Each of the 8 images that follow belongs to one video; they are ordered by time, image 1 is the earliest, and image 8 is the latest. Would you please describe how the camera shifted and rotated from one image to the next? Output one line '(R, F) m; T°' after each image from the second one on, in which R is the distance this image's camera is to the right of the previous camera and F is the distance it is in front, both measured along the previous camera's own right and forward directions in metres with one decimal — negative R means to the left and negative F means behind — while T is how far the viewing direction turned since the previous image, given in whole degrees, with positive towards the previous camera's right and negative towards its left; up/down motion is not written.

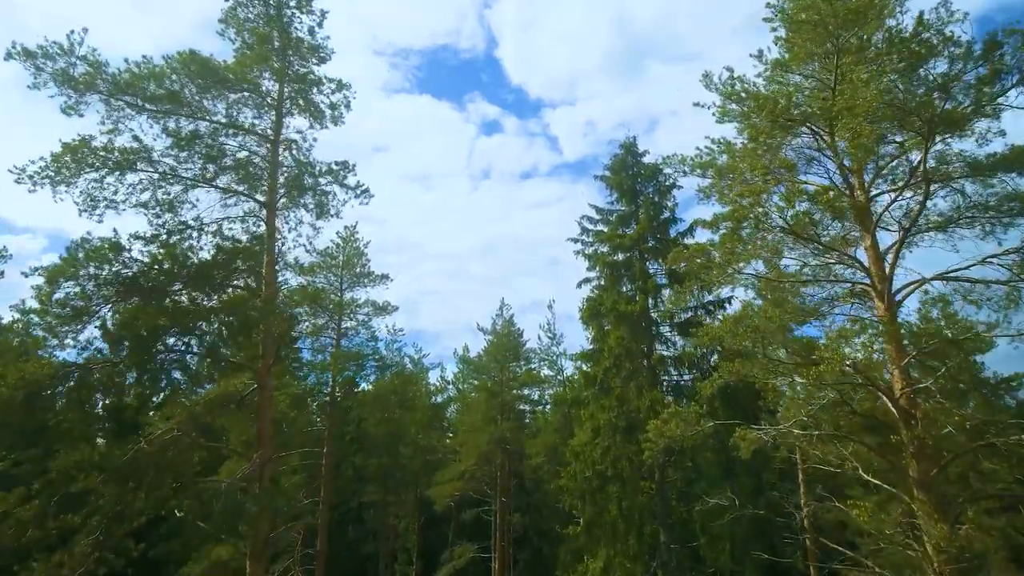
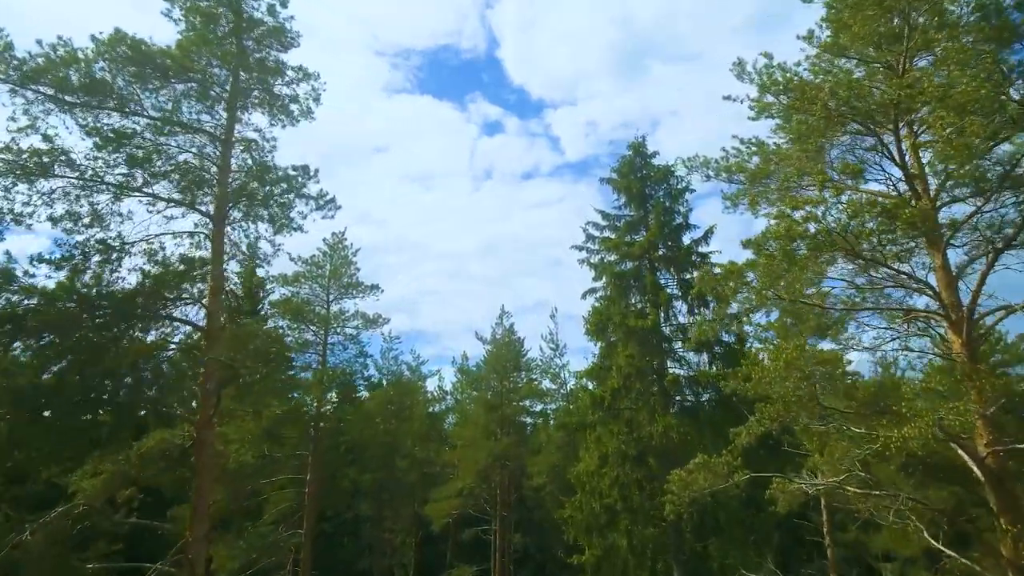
(+0.1, +2.3) m; 0°
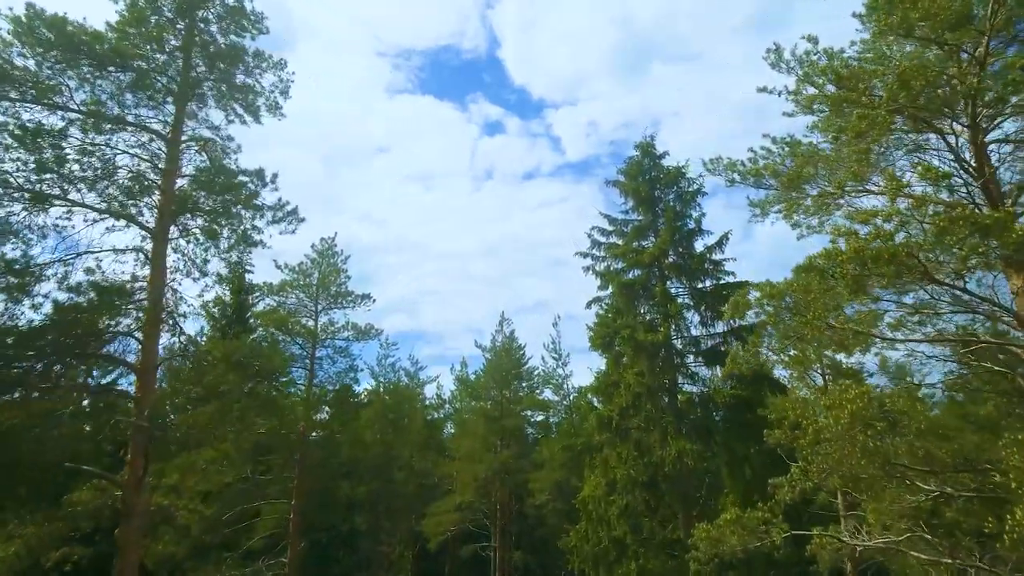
(0.0, +1.8) m; 0°
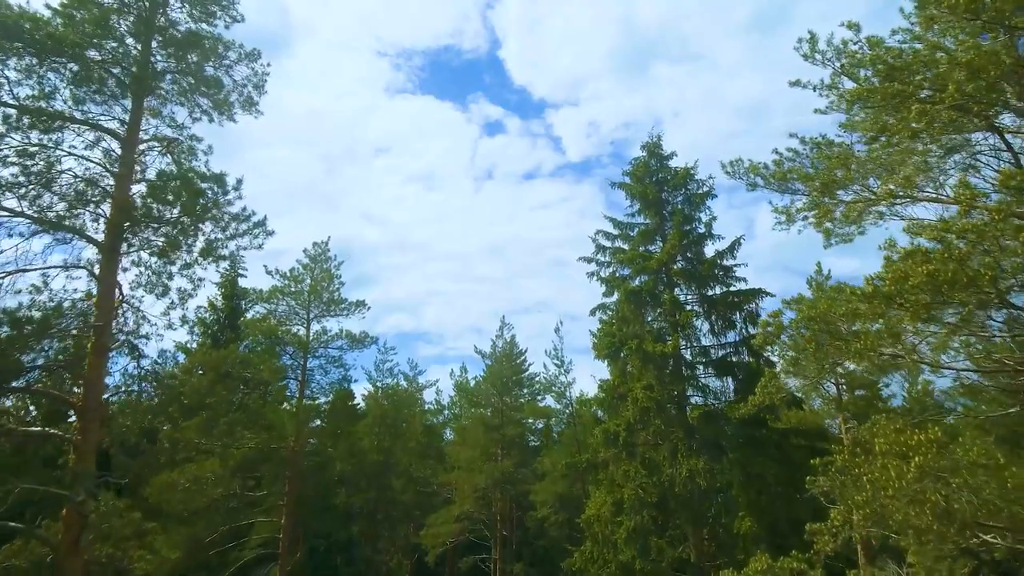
(0.0, +1.2) m; 0°
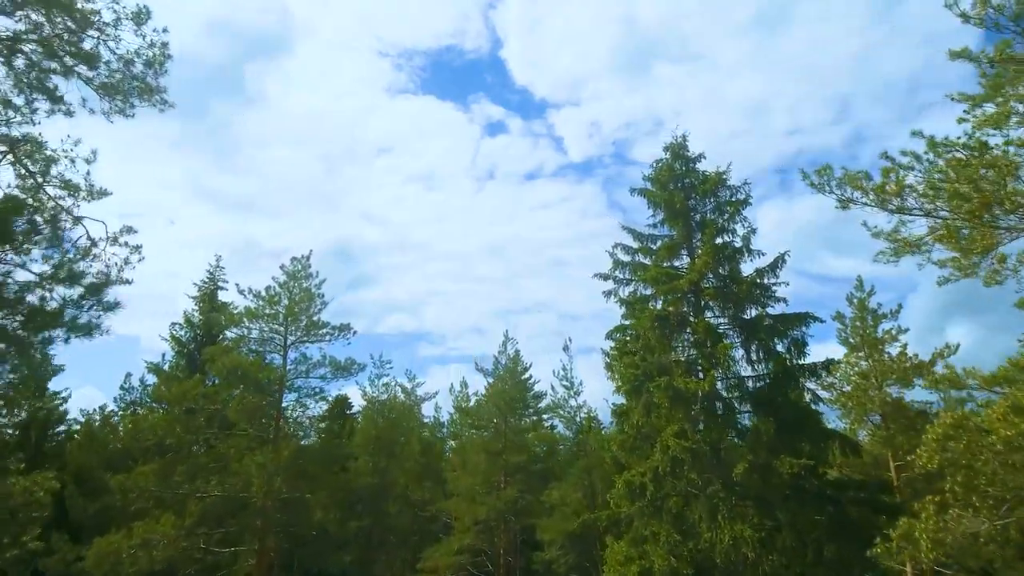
(-0.1, +3.3) m; 0°
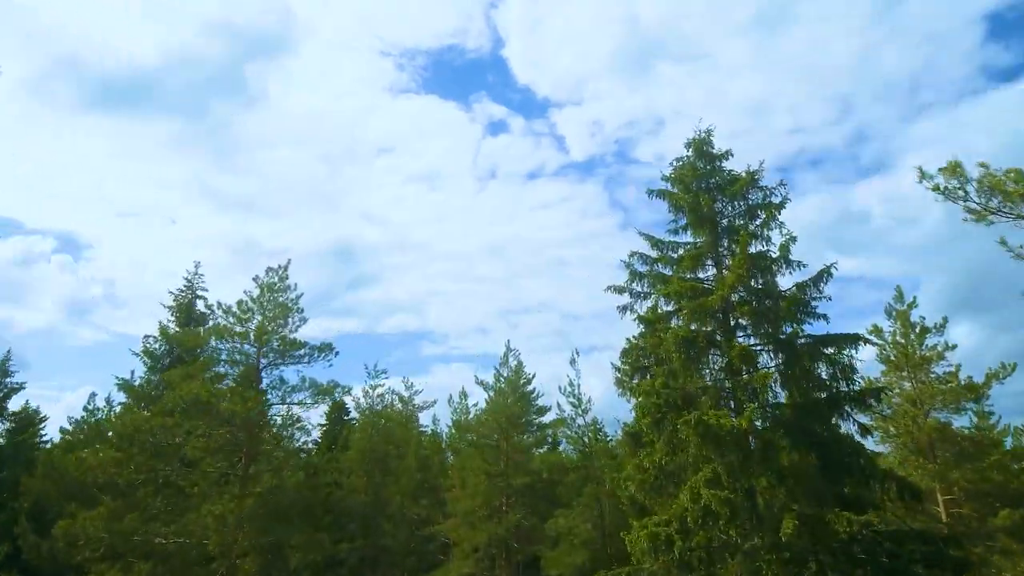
(0.0, +2.7) m; 0°
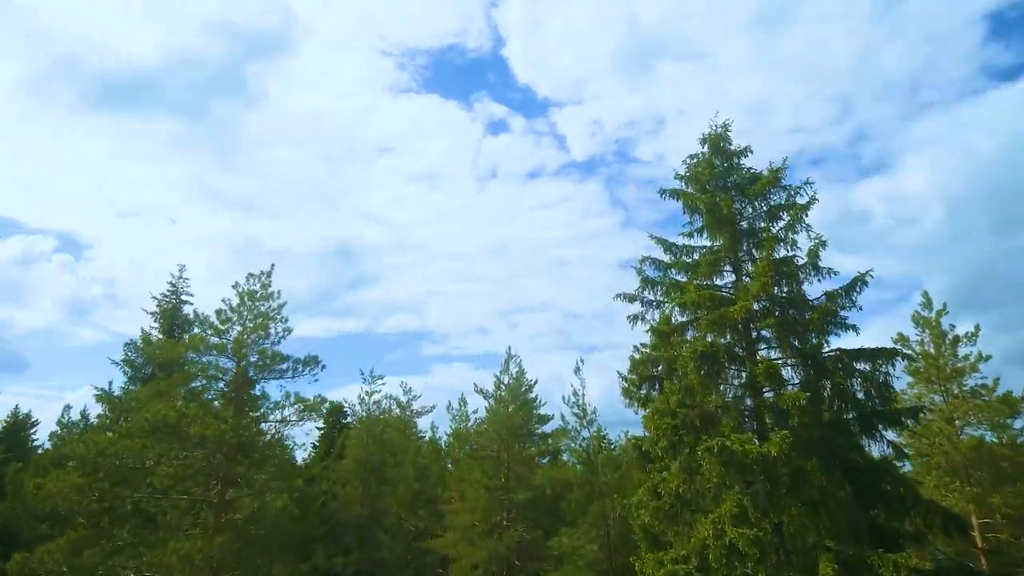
(0.0, +1.7) m; 0°
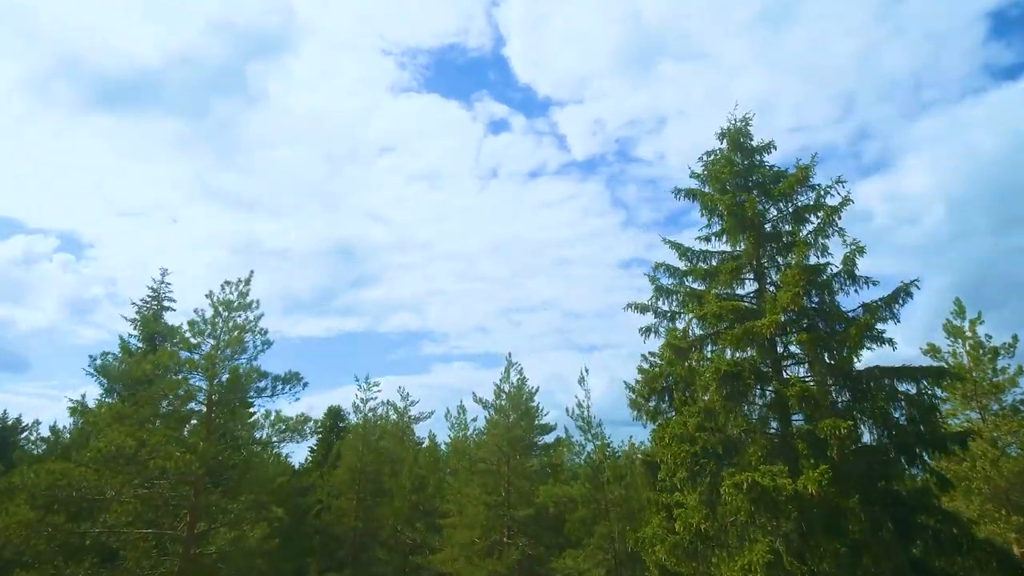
(0.0, +1.7) m; 0°
